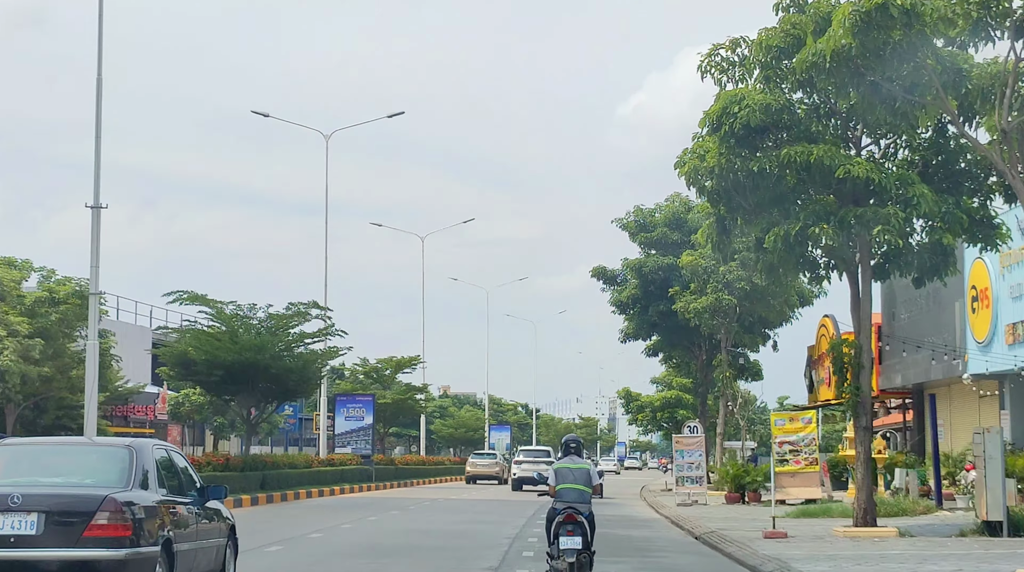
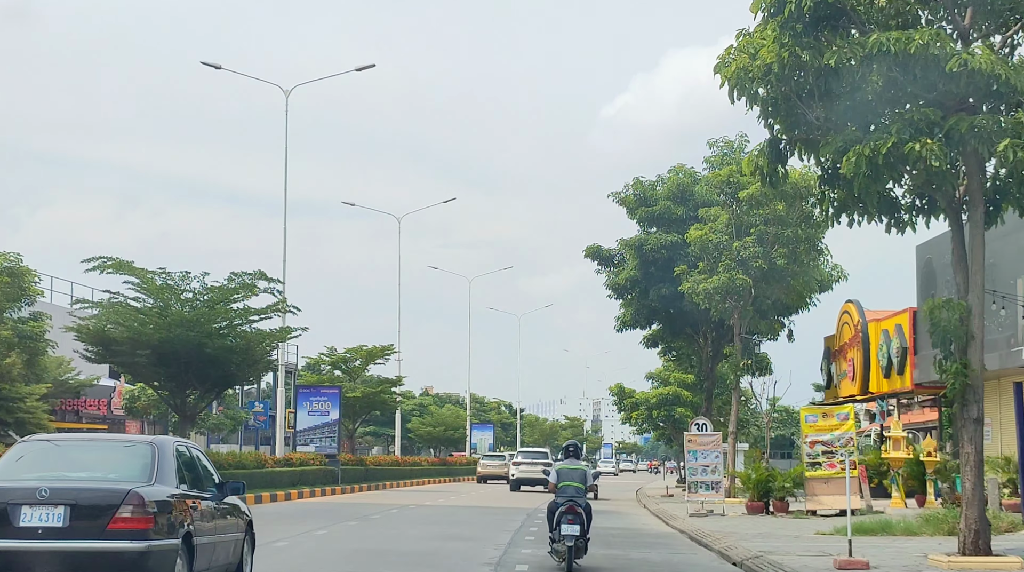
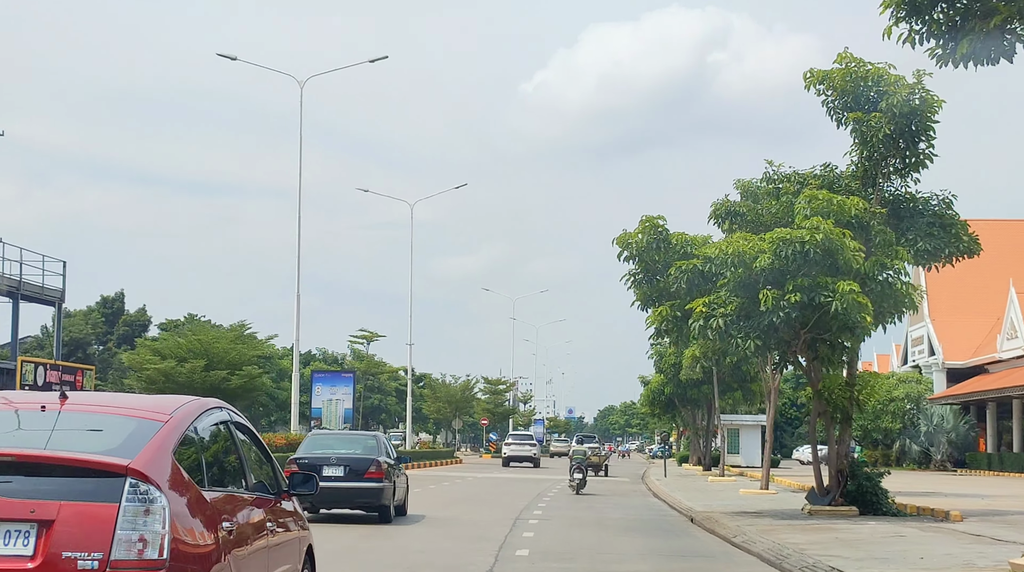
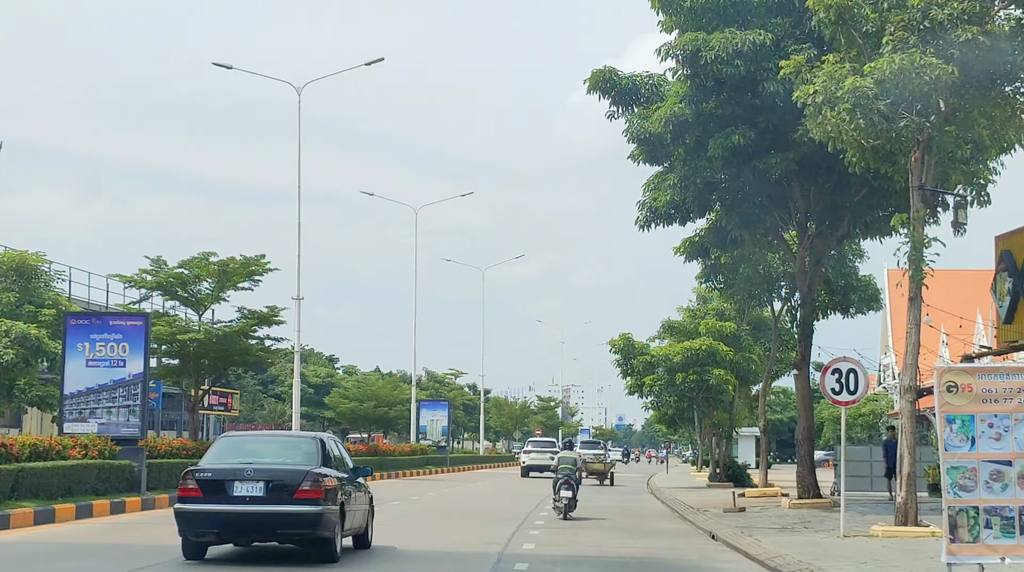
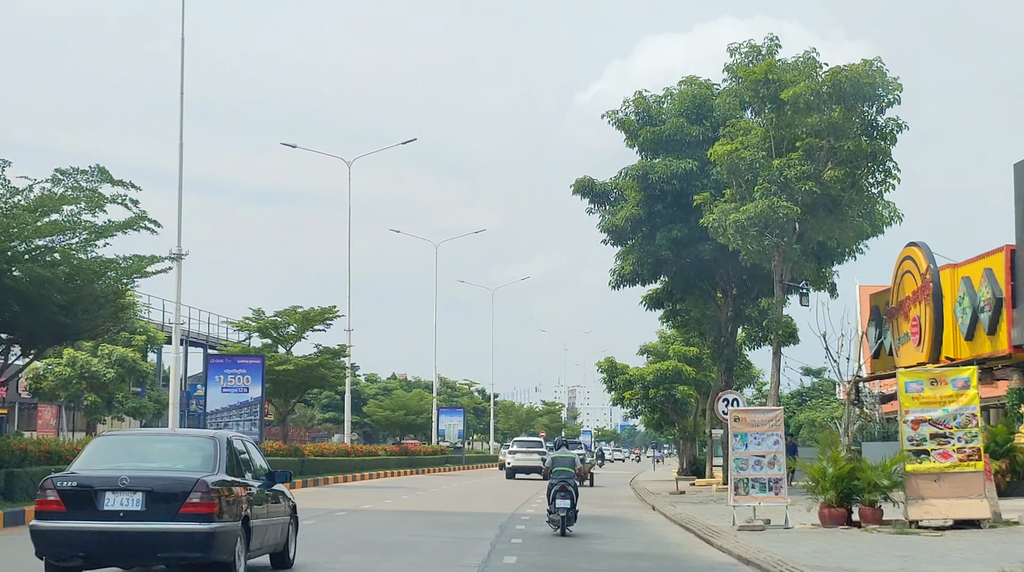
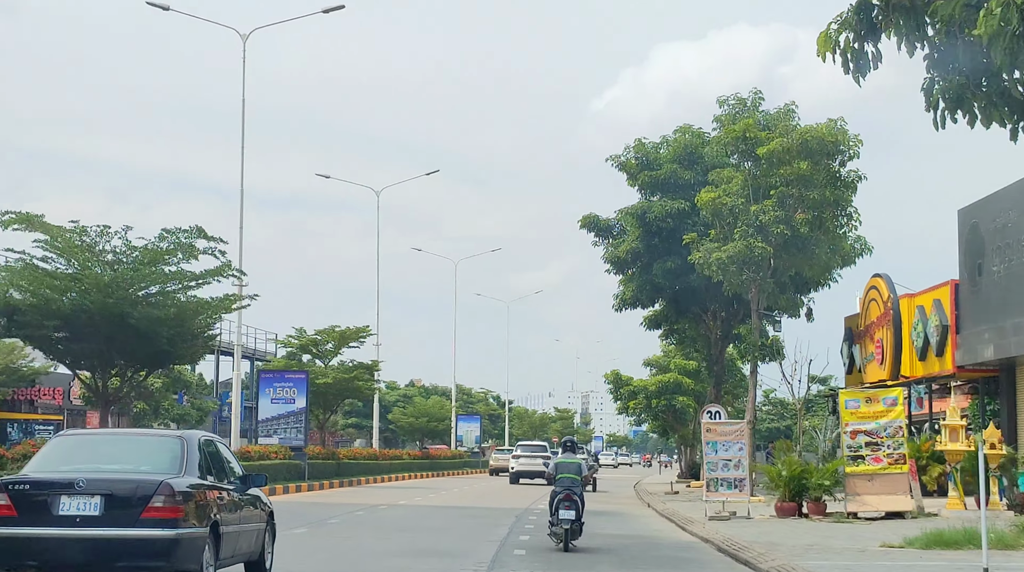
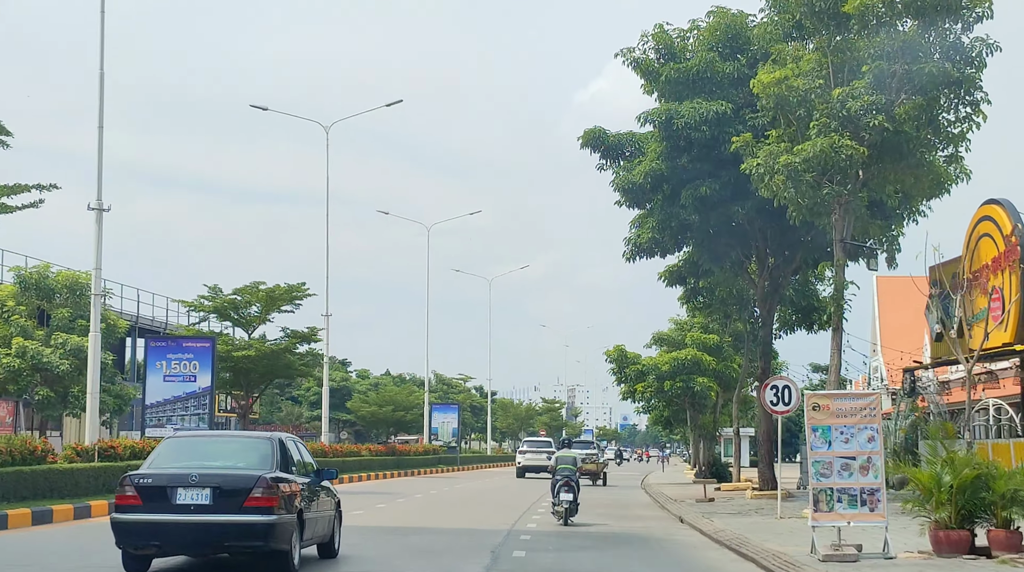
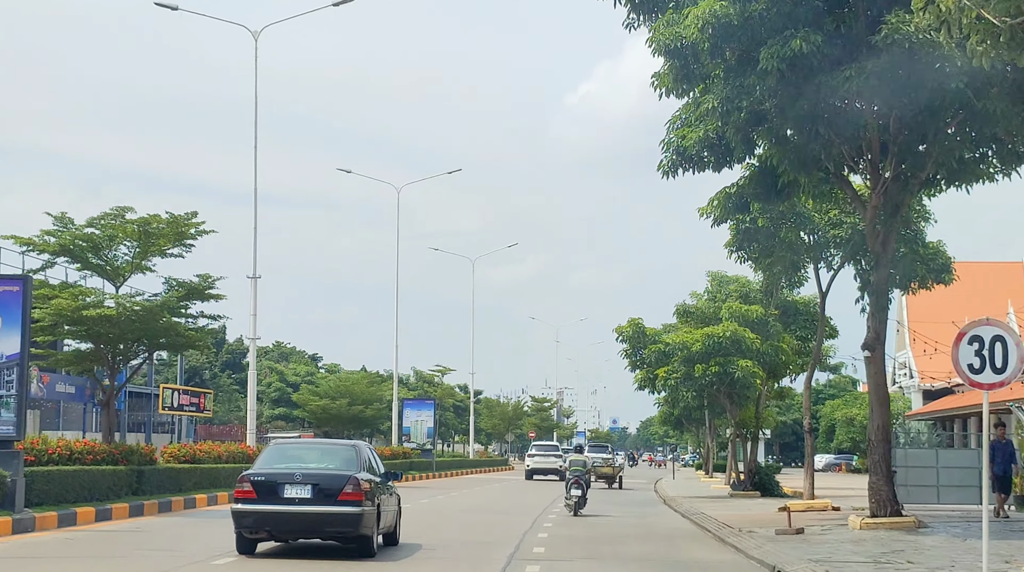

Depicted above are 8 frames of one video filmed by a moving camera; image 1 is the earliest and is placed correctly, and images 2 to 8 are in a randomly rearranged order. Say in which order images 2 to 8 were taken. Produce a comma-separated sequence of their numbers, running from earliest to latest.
2, 6, 5, 7, 4, 8, 3
